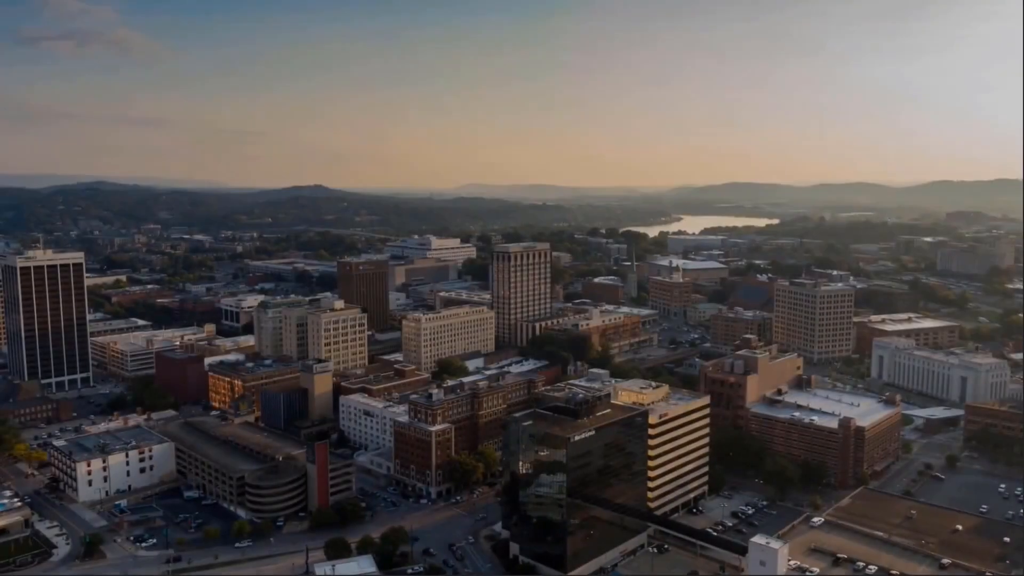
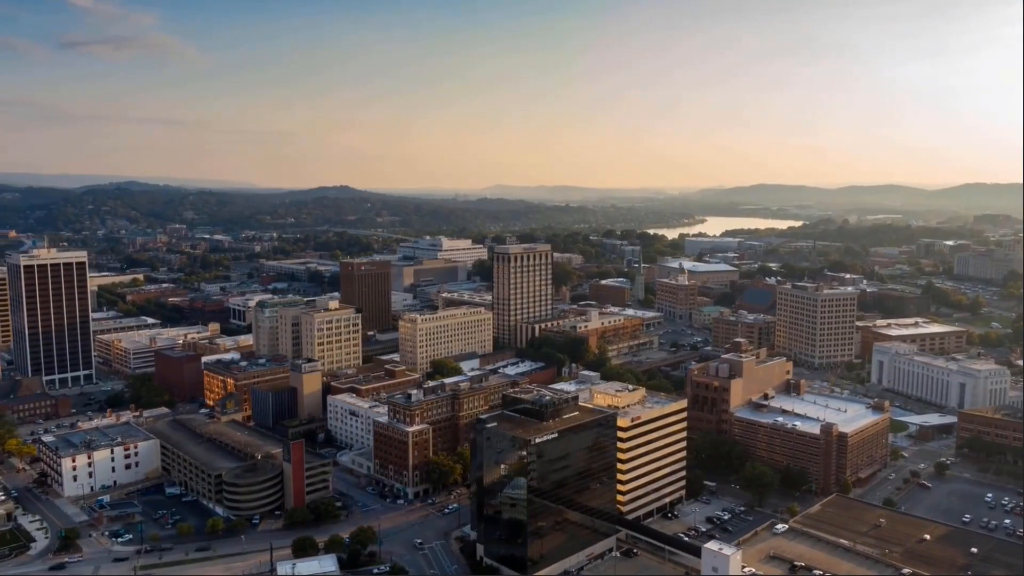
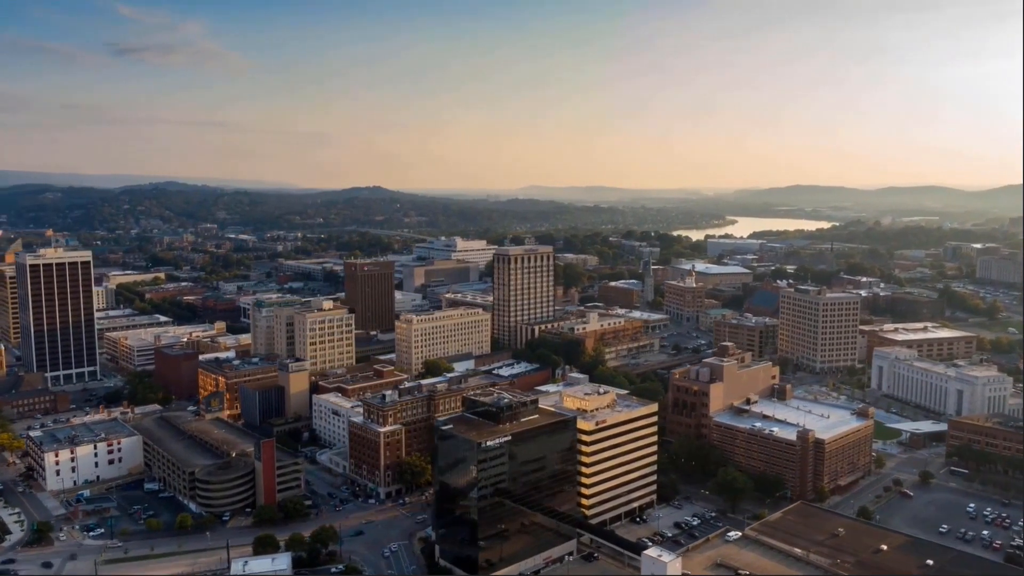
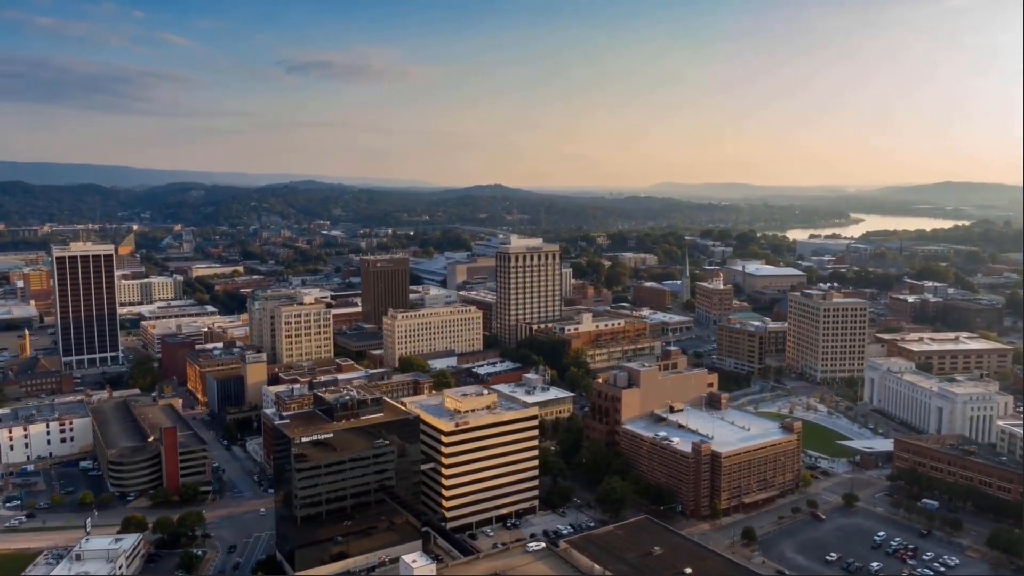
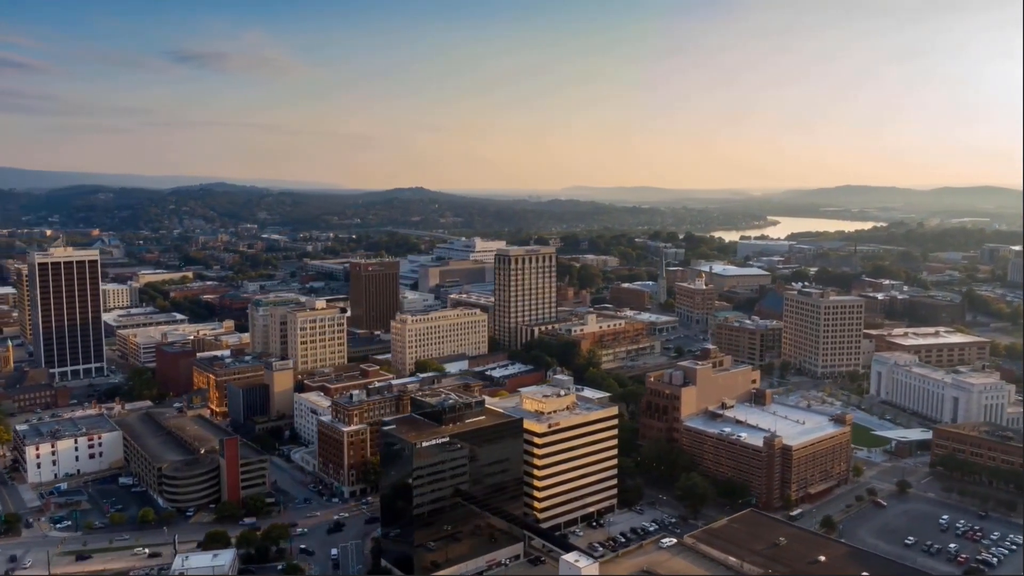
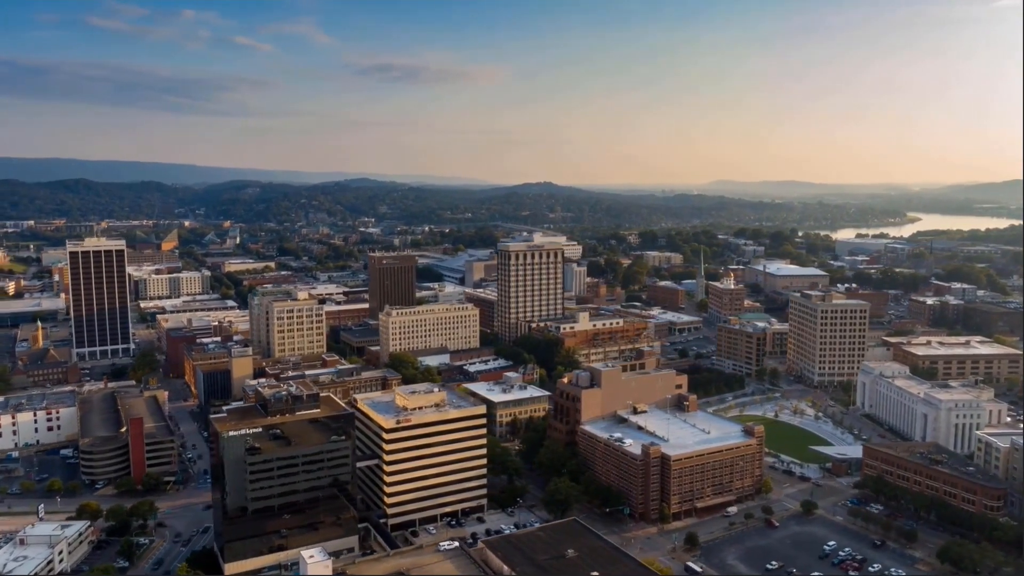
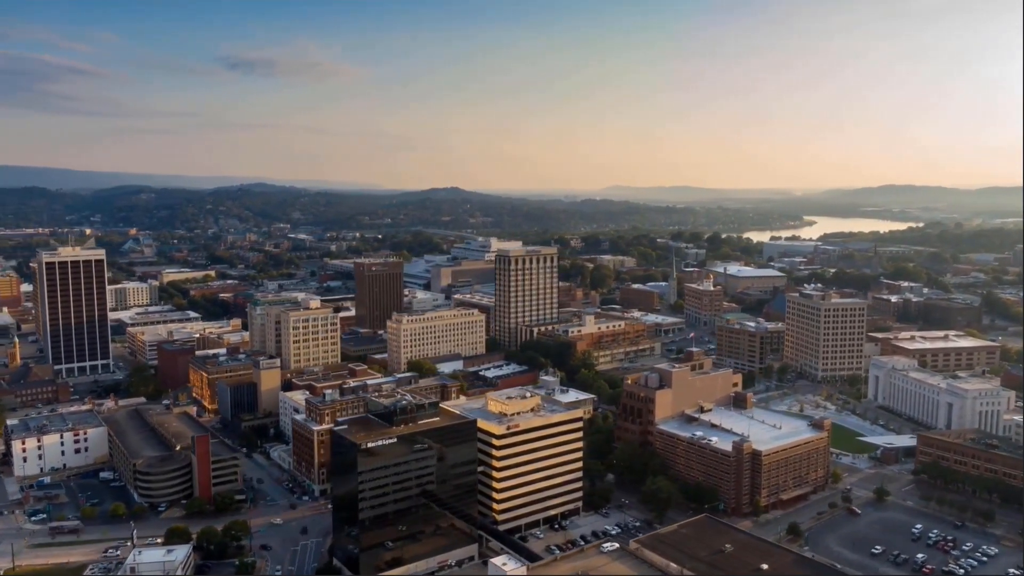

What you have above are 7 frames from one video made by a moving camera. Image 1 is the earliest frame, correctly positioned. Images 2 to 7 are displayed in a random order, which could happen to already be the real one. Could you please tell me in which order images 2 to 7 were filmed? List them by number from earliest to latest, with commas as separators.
2, 3, 5, 7, 4, 6
